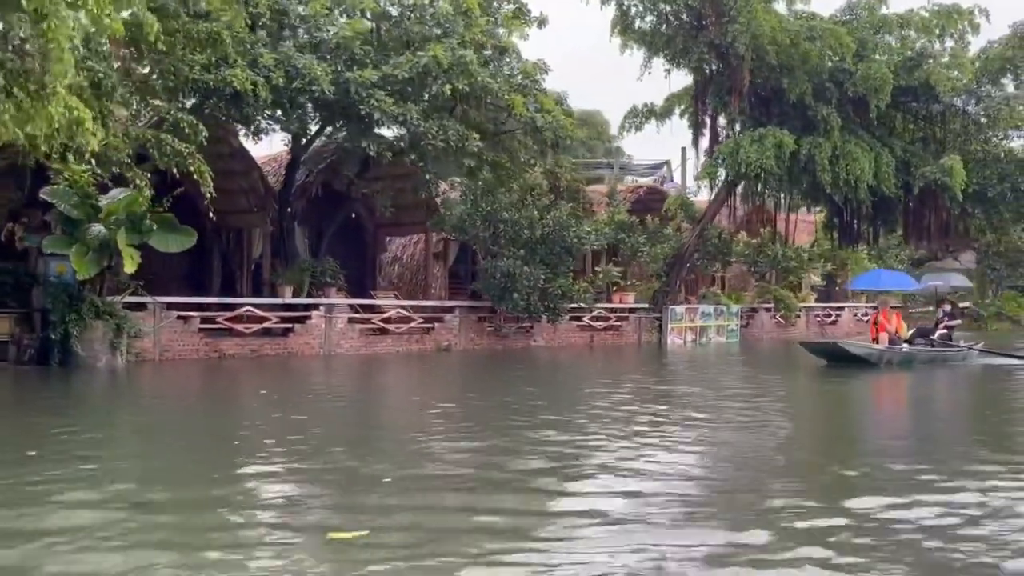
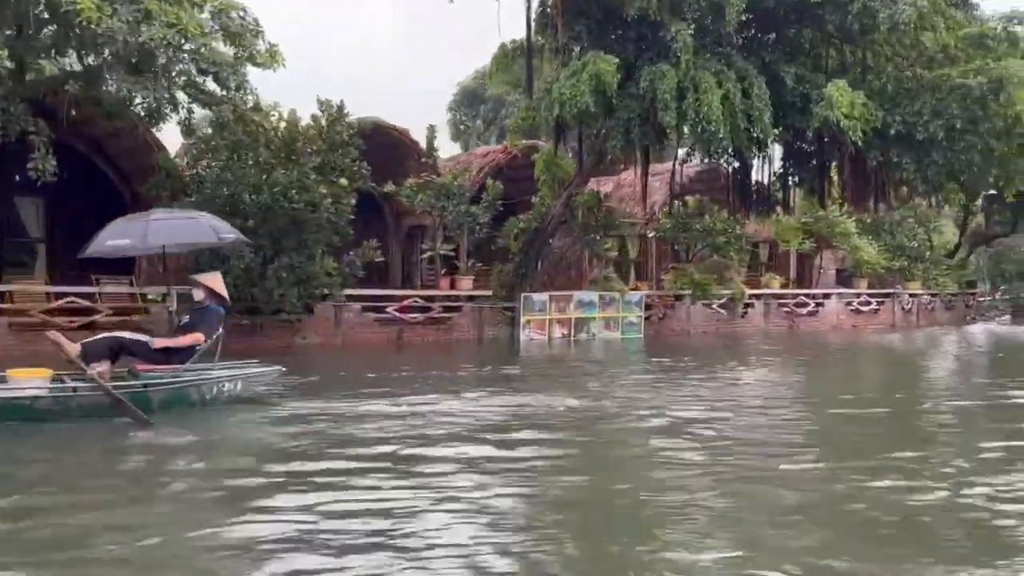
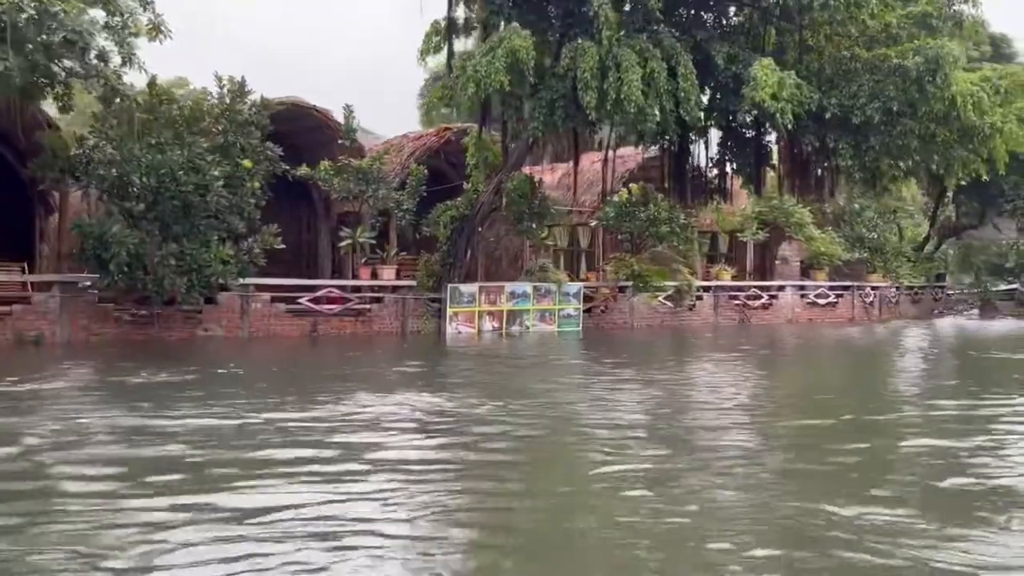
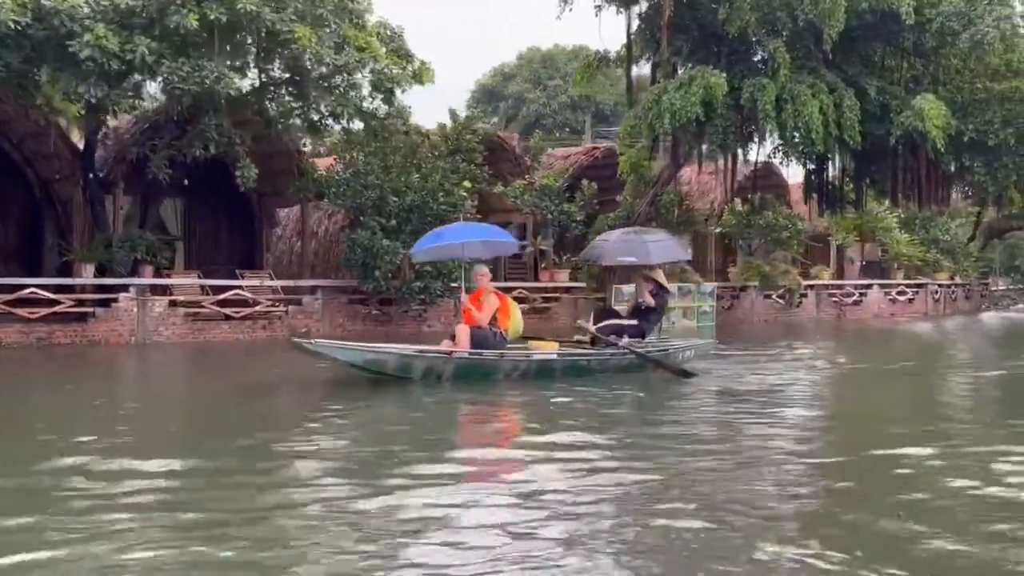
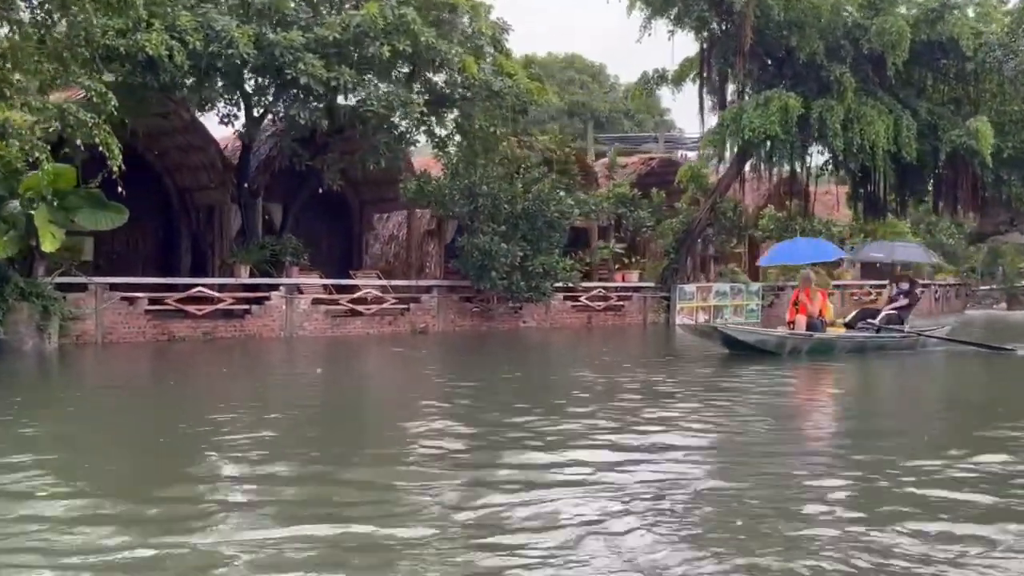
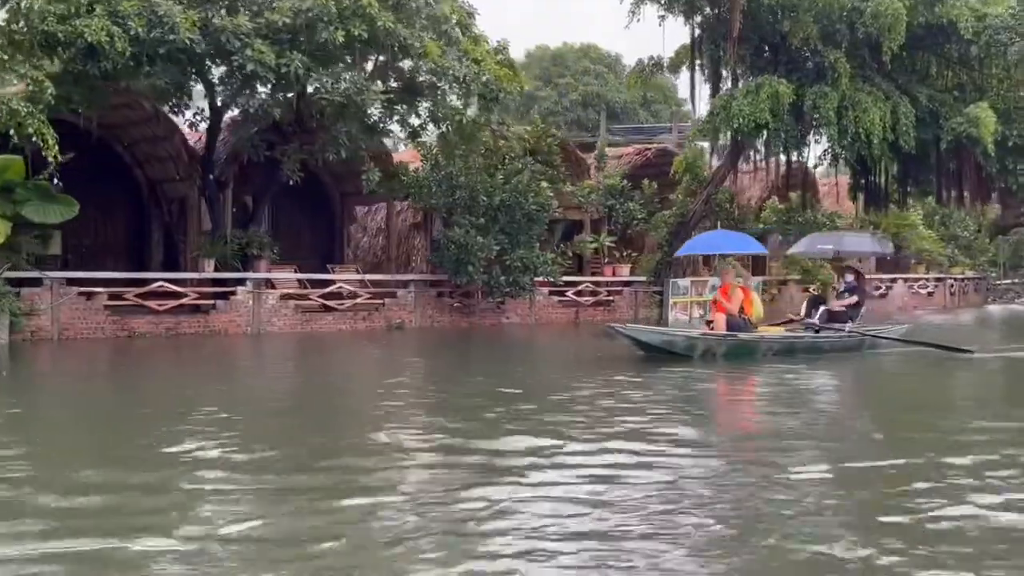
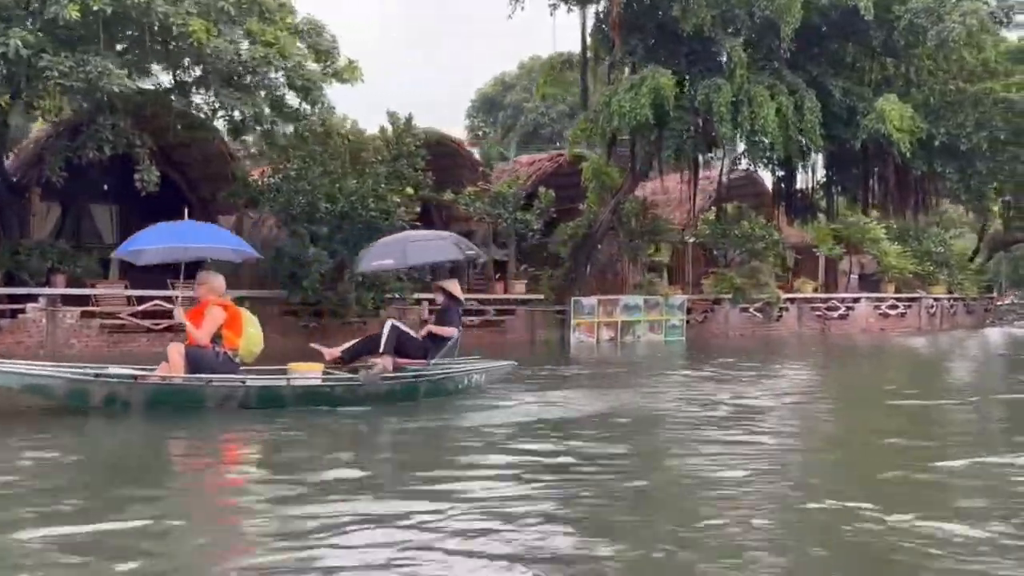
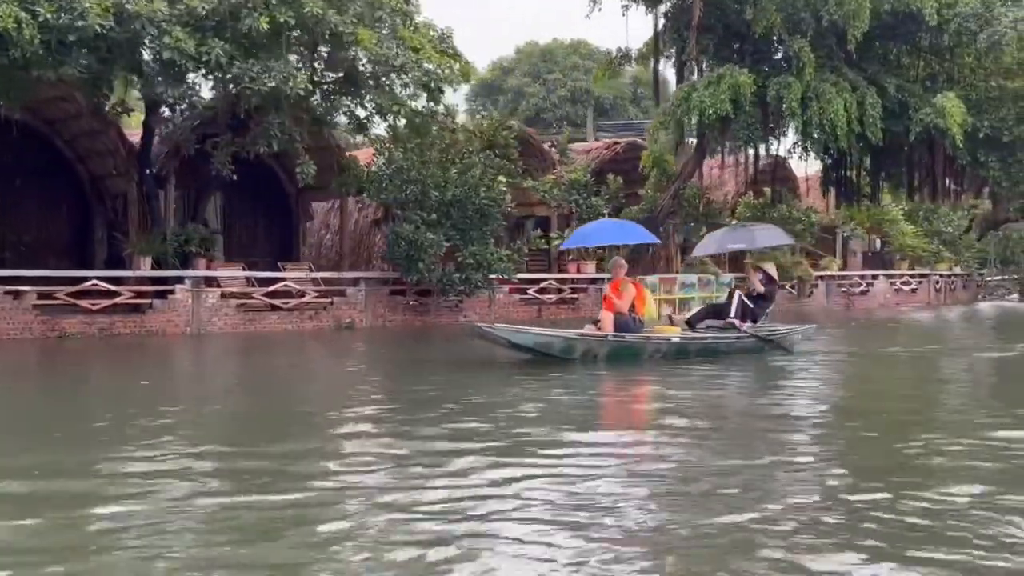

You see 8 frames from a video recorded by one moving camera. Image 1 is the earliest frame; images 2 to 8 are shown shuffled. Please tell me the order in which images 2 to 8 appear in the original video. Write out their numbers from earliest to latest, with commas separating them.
5, 6, 8, 4, 7, 2, 3
